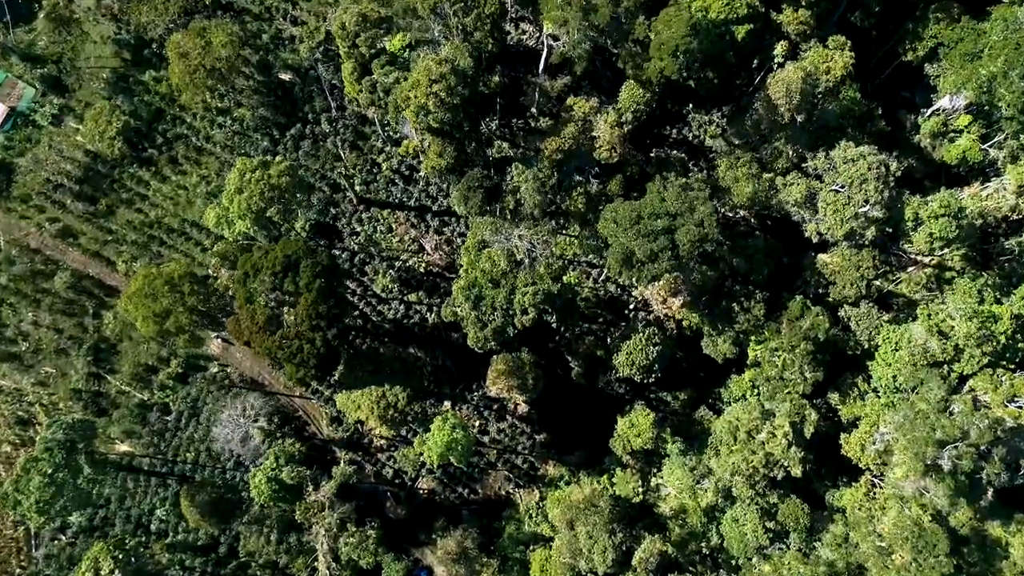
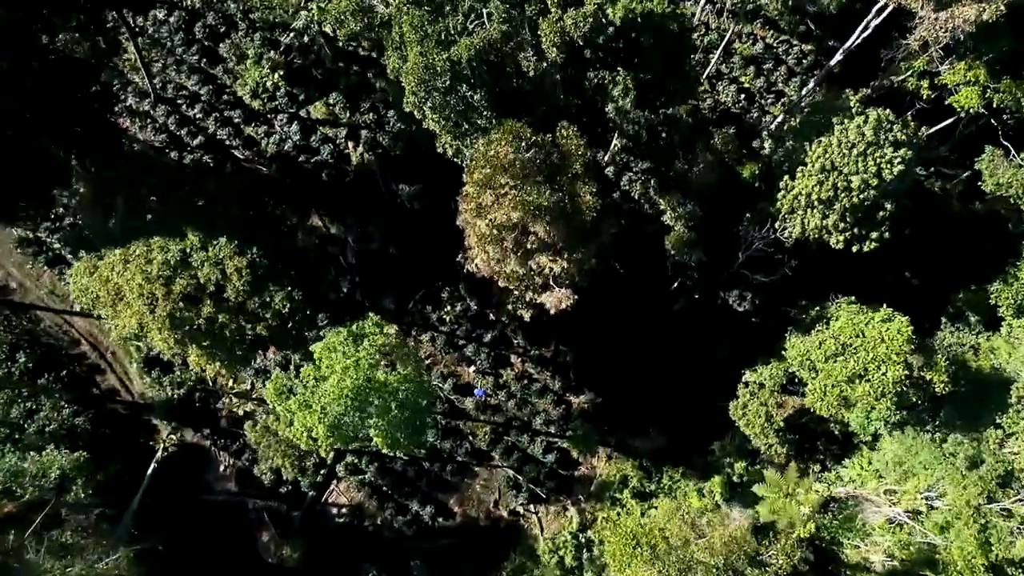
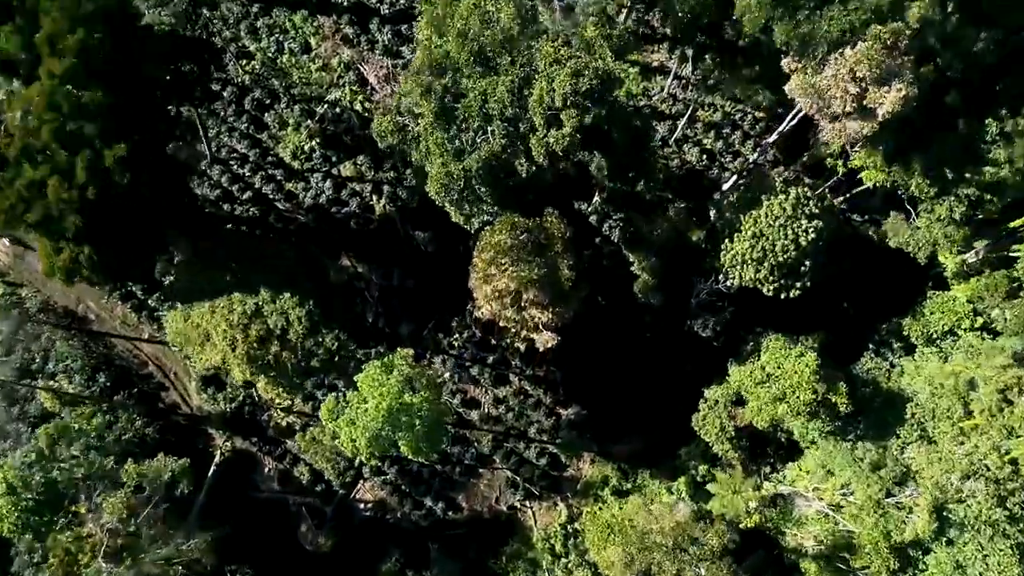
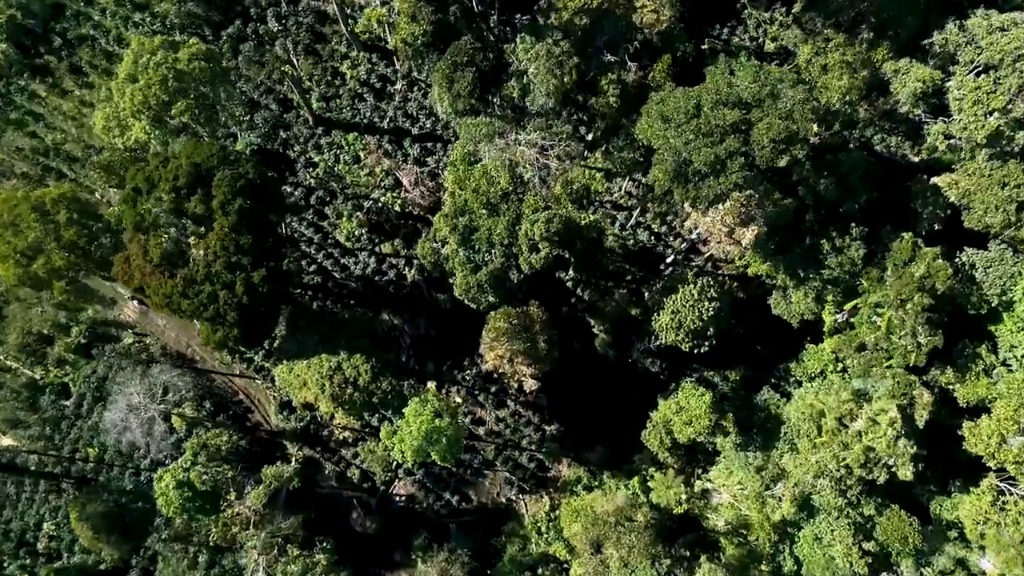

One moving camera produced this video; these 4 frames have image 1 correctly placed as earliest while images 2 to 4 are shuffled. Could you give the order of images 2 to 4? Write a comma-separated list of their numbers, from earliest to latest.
4, 3, 2
